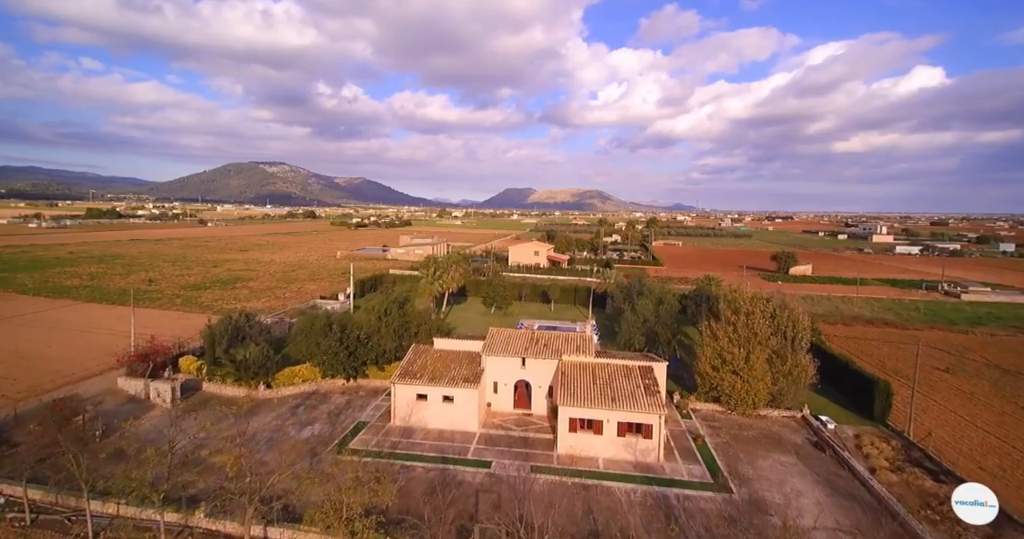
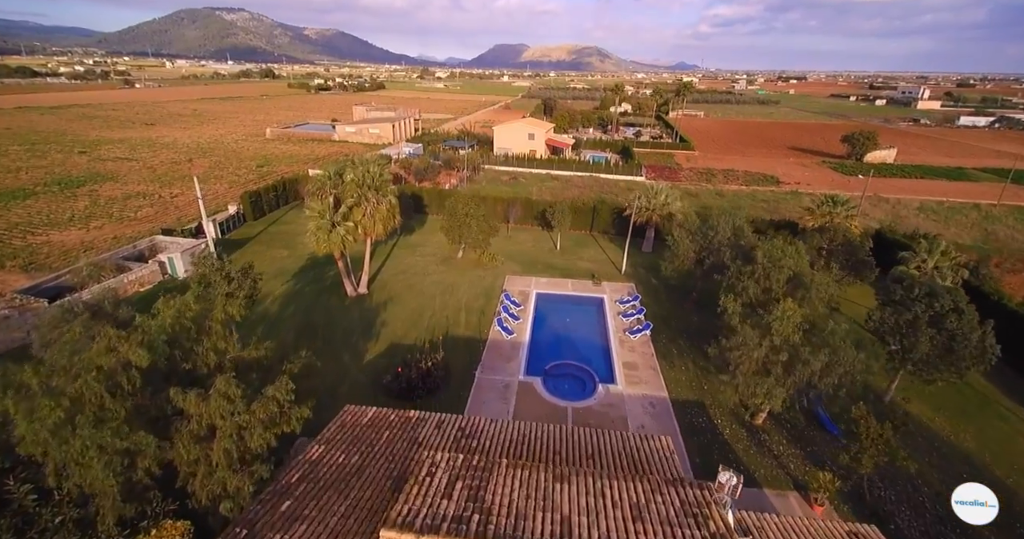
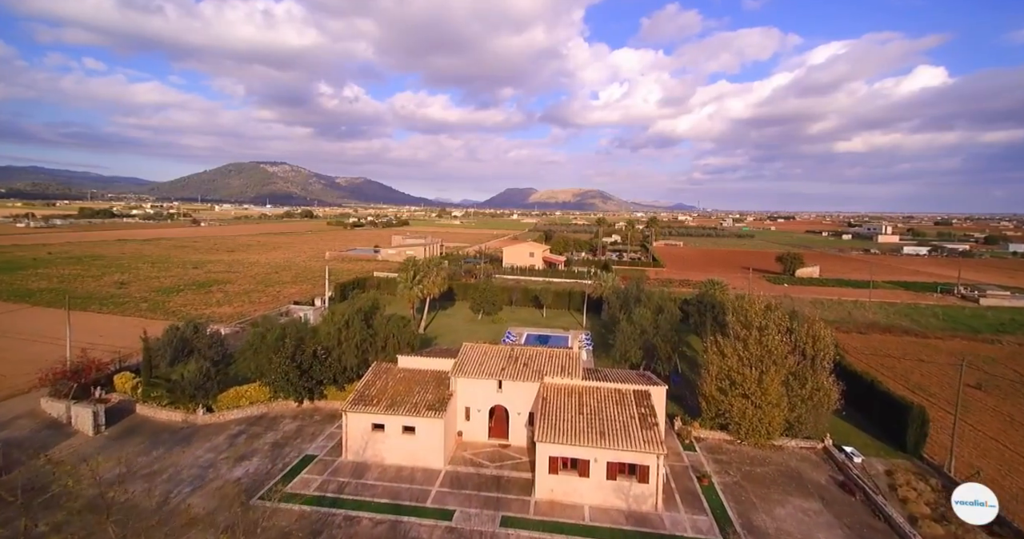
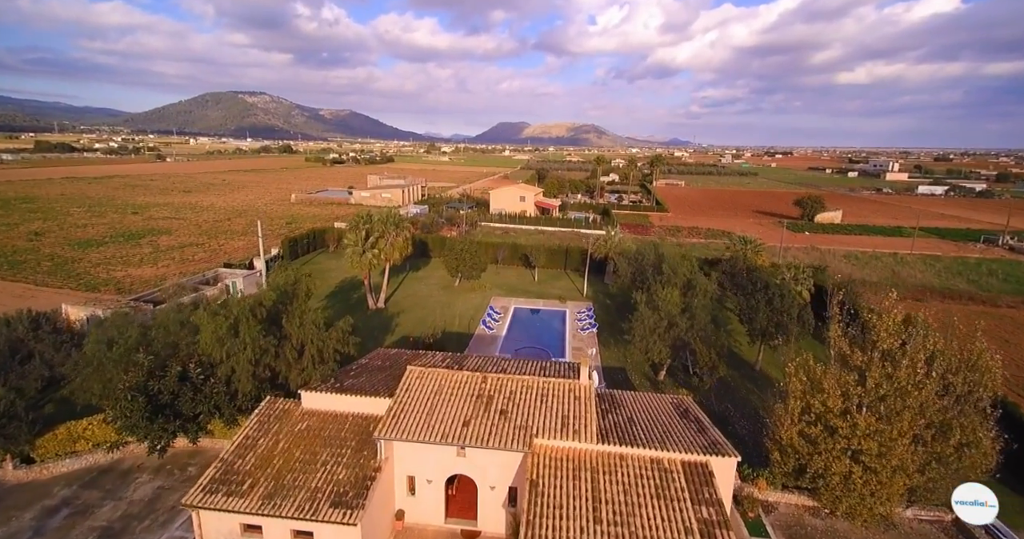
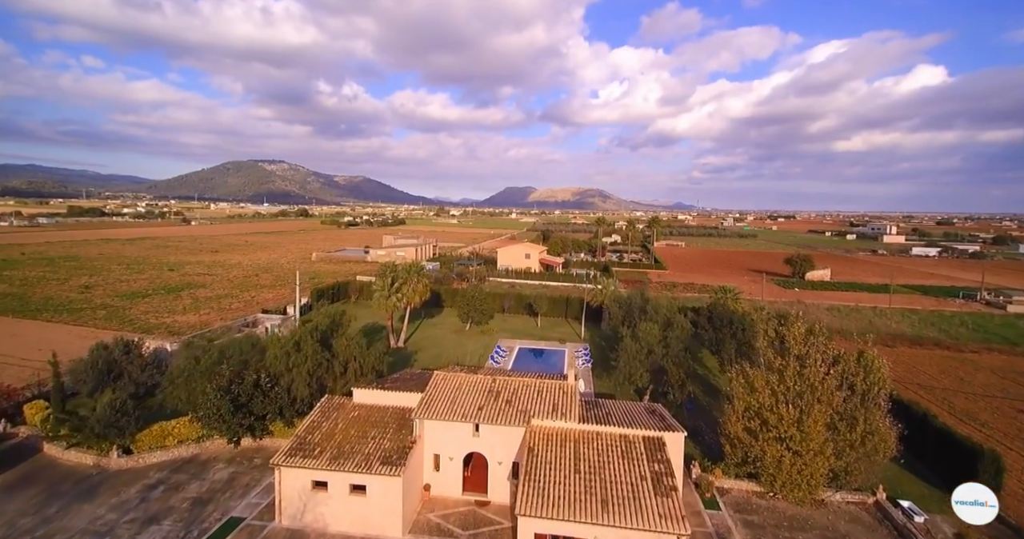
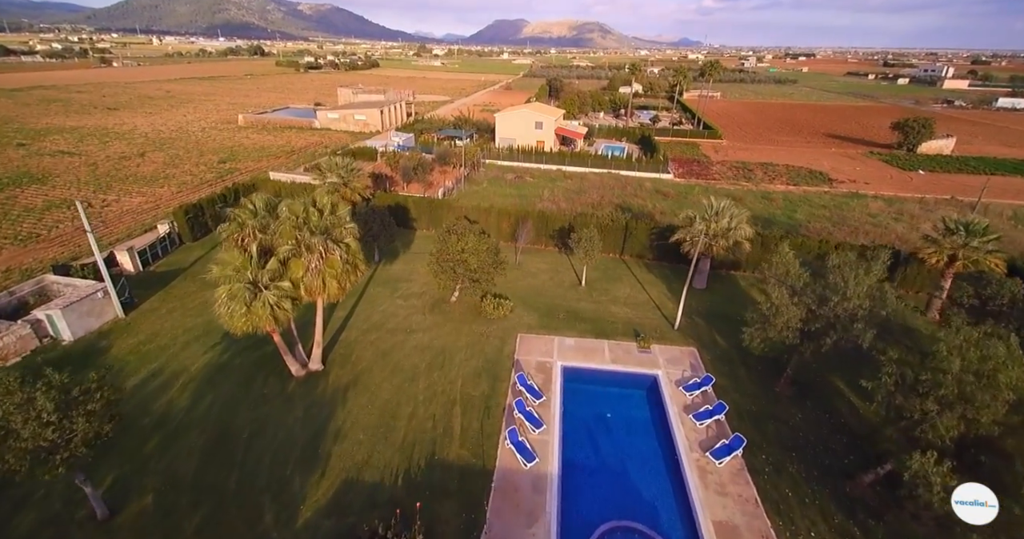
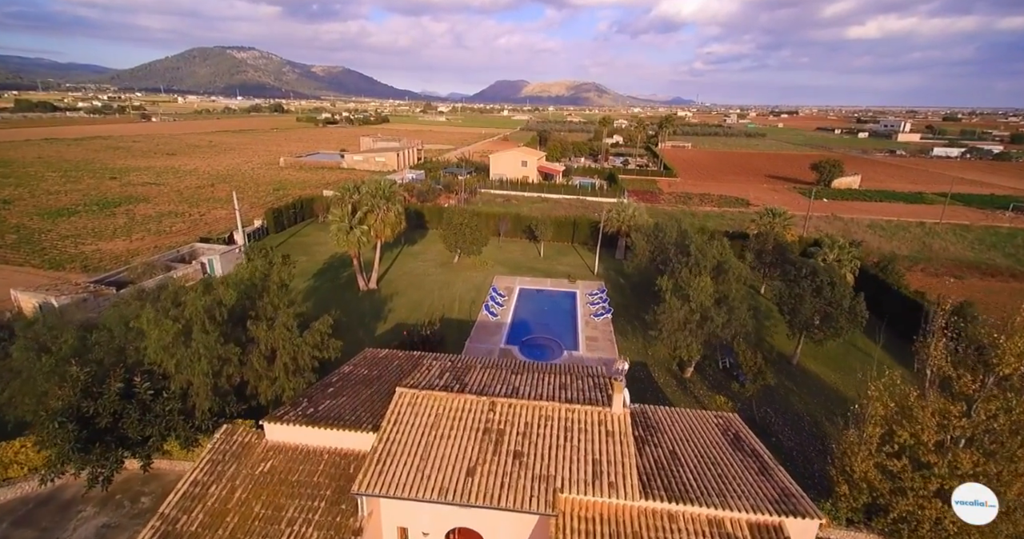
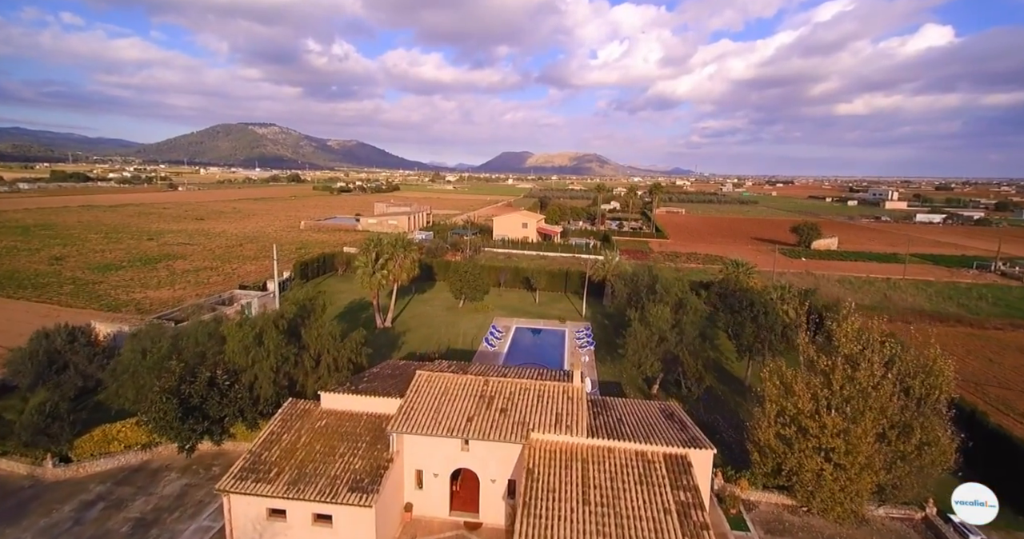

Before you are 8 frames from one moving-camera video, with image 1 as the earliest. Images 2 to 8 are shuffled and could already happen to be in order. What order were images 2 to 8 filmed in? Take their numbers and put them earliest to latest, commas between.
3, 5, 8, 4, 7, 2, 6
